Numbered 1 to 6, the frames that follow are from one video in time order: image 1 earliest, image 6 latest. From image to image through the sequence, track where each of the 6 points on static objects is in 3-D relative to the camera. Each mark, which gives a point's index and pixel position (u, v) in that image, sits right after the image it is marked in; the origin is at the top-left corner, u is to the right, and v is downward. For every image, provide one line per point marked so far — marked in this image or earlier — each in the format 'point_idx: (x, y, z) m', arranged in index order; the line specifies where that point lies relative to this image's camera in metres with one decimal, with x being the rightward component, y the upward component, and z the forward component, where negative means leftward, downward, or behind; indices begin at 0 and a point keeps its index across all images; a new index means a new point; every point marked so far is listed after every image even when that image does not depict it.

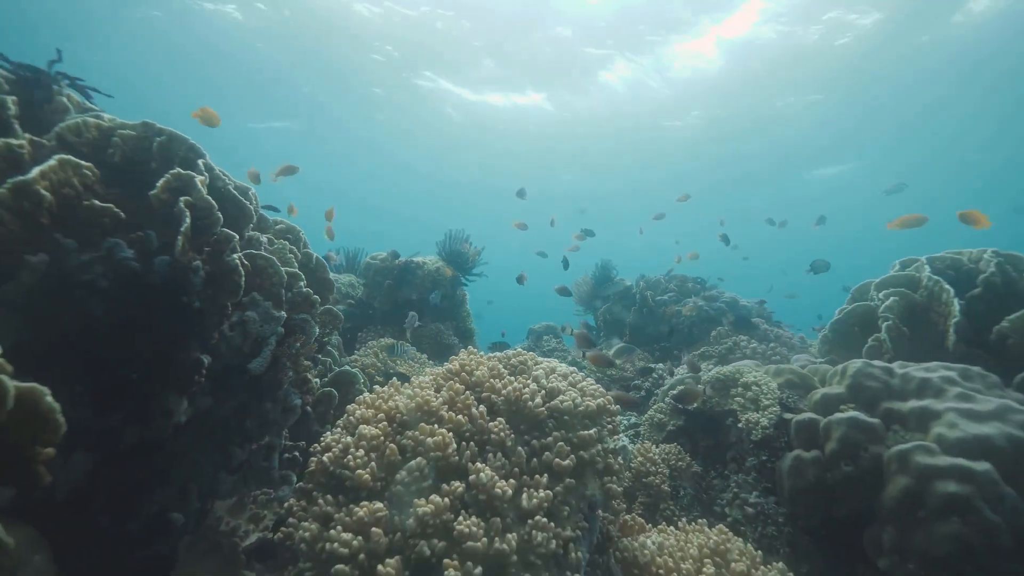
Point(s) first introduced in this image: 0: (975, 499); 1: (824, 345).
0: (+3.4, -1.6, +3.1) m
1: (+4.4, -0.8, +5.9) m
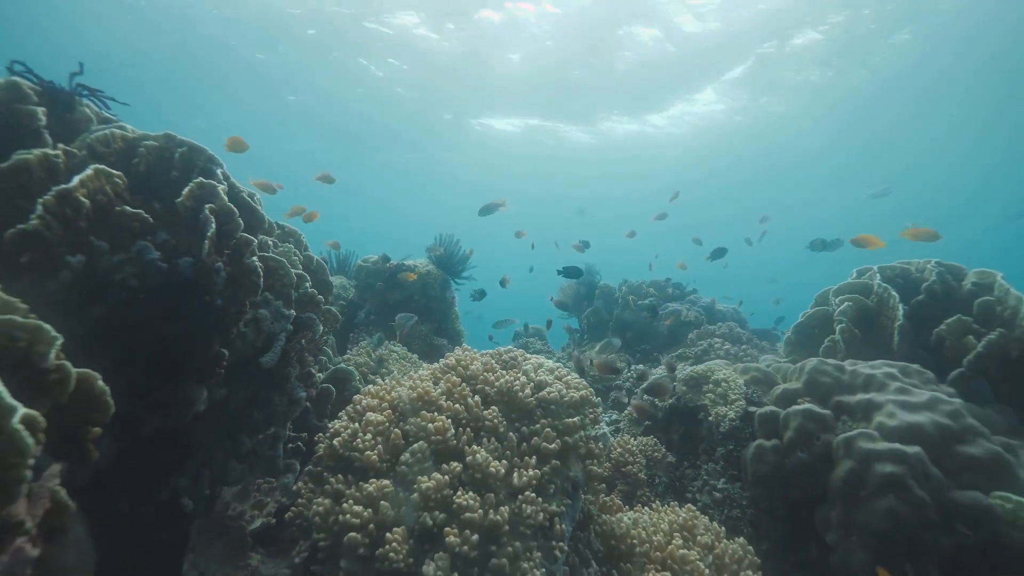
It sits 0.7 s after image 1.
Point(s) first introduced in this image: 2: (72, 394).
0: (+3.3, -1.6, +3.6) m
1: (+4.2, -0.9, +6.5) m
2: (-2.3, -0.6, +2.3) m
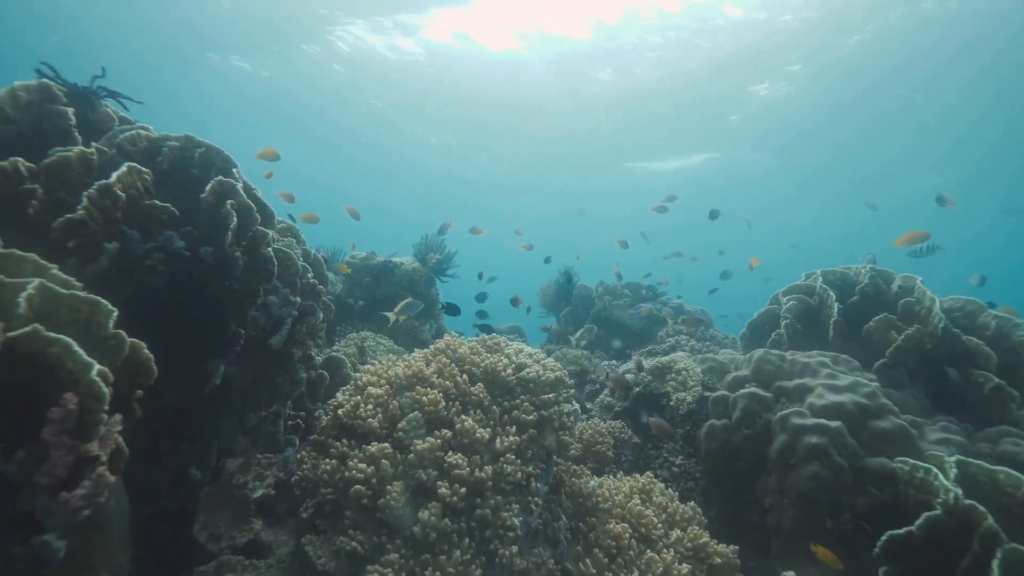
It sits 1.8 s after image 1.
0: (+3.2, -1.6, +4.2) m
1: (+3.9, -0.9, +7.1) m
2: (-2.4, -0.4, +2.7) m
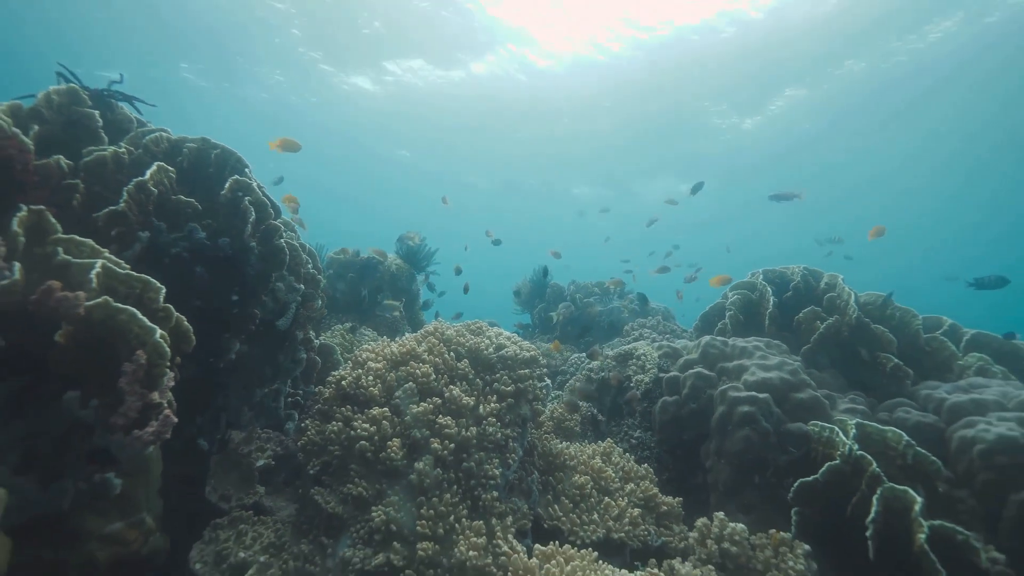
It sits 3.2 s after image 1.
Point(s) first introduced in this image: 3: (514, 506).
0: (+2.9, -1.5, +5.1) m
1: (+3.5, -0.8, +8.0) m
2: (-2.6, -0.3, +3.2) m
3: (0.0, -2.1, +4.1) m
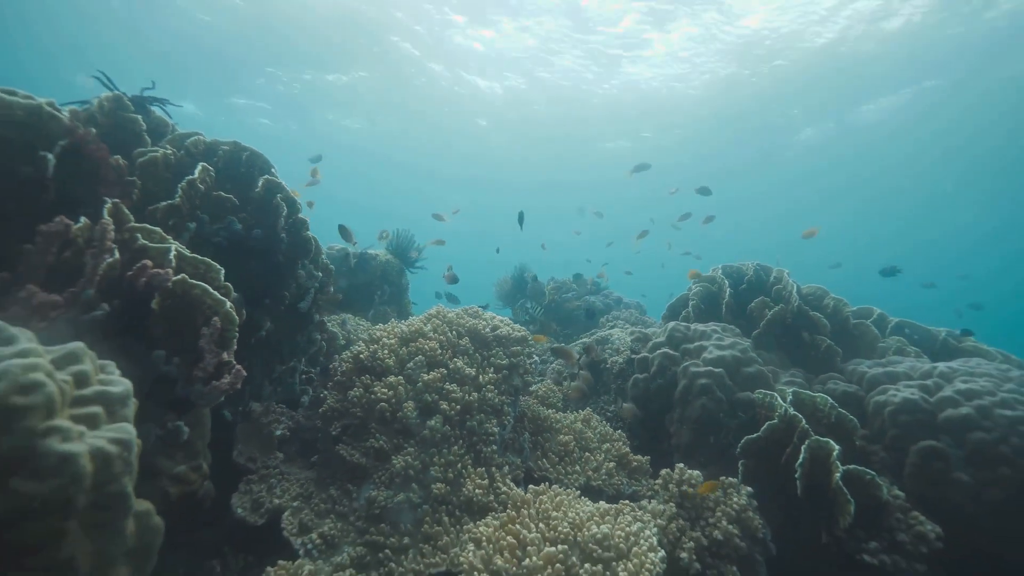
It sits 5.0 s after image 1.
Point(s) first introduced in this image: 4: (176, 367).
0: (+2.8, -1.4, +6.0) m
1: (+3.2, -0.7, +9.0) m
2: (-2.5, -0.1, +3.8) m
3: (0.0, -1.9, +4.8) m
4: (-2.6, -0.6, +3.2) m
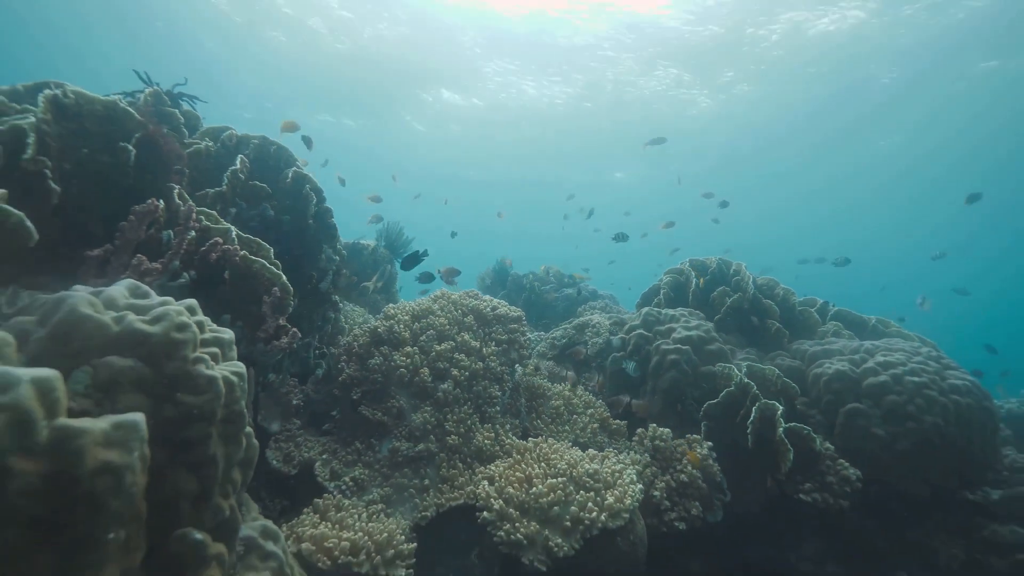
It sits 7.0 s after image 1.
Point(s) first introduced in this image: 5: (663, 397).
0: (+2.7, -1.2, +6.9) m
1: (+3.0, -0.5, +9.9) m
2: (-2.5, +0.1, +4.4) m
3: (0.0, -1.7, +5.6) m
4: (-2.4, -0.4, +3.8) m
5: (+2.4, -1.8, +6.9) m
